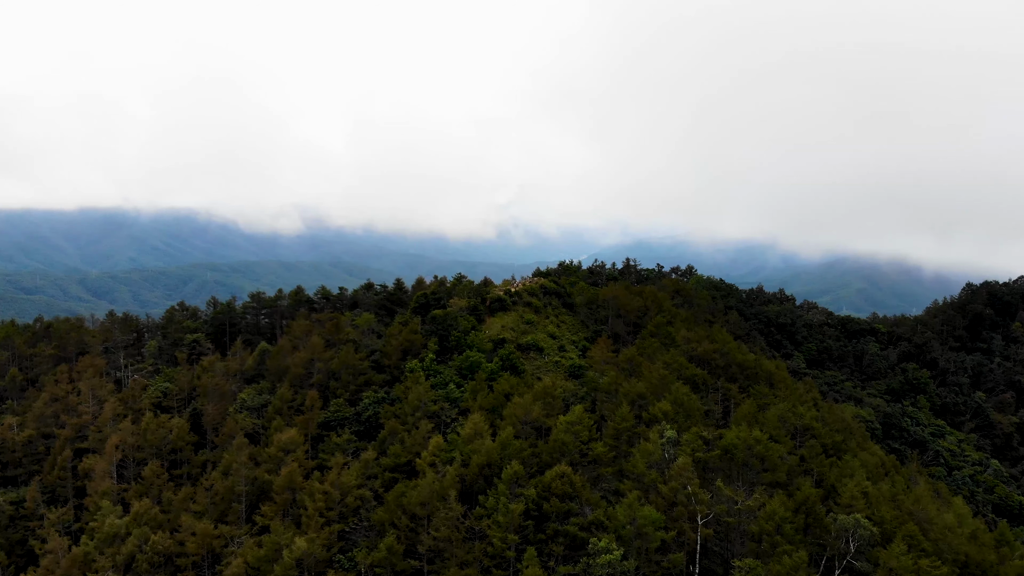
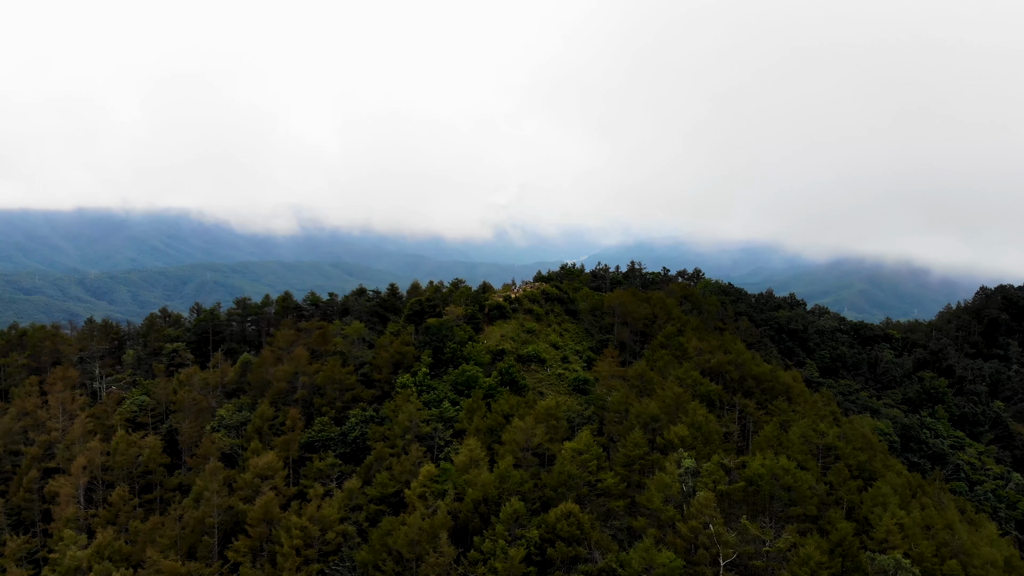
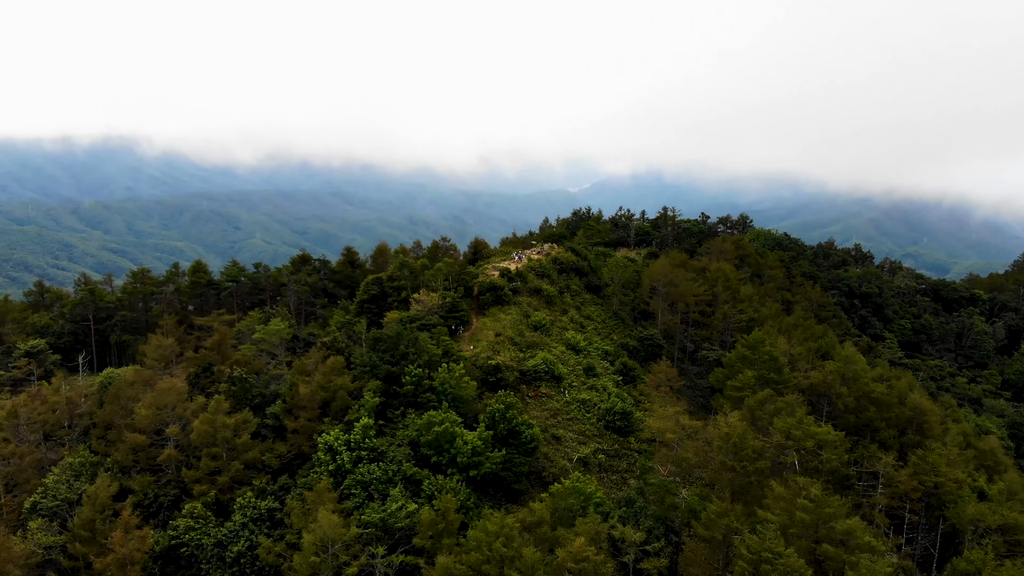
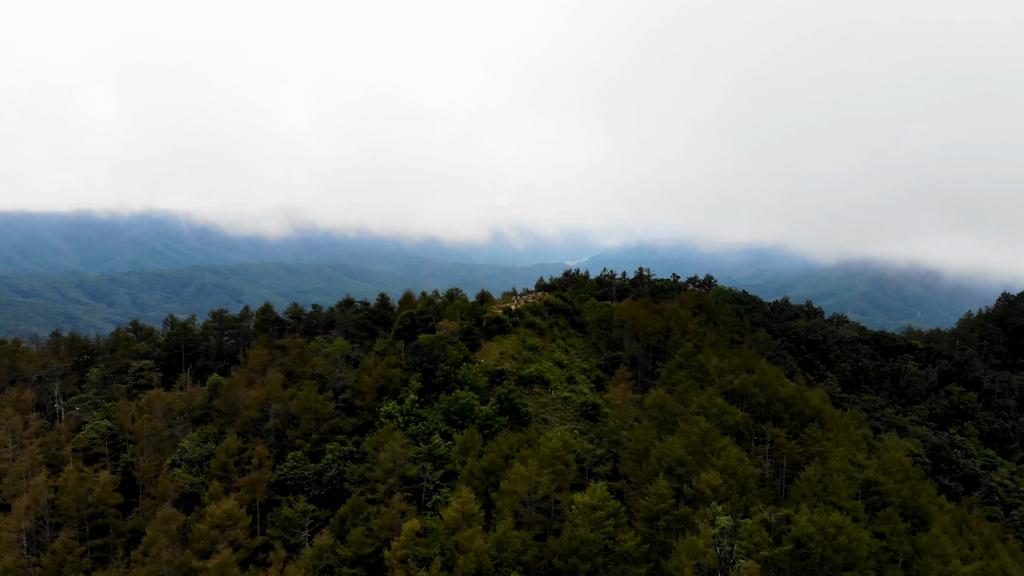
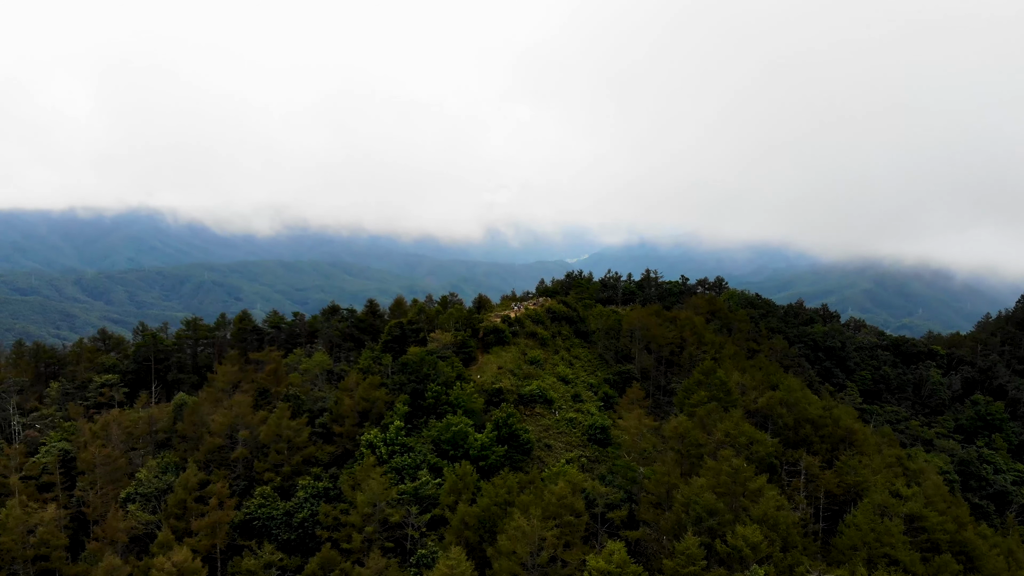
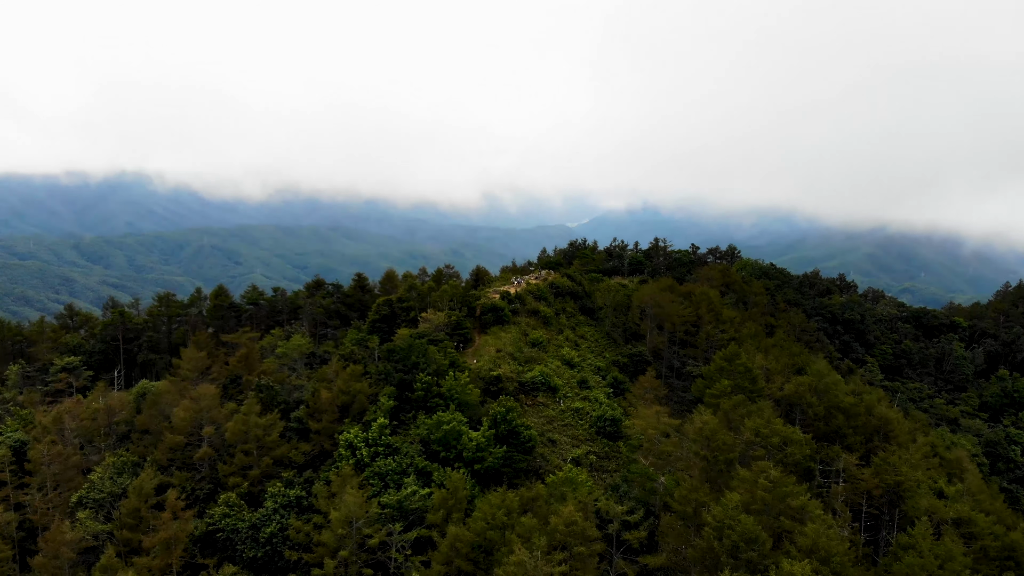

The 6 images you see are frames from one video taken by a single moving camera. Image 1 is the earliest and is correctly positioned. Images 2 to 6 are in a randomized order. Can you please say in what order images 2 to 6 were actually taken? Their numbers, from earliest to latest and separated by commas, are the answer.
2, 4, 5, 6, 3
